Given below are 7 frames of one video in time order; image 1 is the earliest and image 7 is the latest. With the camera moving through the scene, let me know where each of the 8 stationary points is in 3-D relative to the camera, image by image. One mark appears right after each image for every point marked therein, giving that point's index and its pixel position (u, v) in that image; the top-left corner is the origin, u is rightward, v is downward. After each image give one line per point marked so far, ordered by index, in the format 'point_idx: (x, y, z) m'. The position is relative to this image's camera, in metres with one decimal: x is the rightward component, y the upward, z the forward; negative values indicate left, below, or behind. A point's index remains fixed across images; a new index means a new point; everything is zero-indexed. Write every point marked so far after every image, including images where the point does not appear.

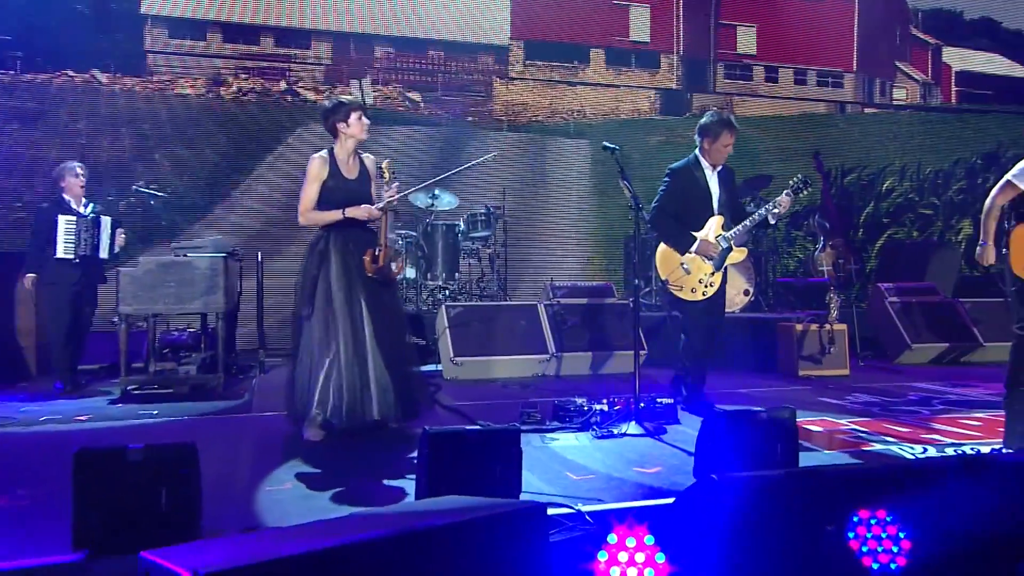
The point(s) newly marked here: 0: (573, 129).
0: (+0.7, +1.7, +9.8) m
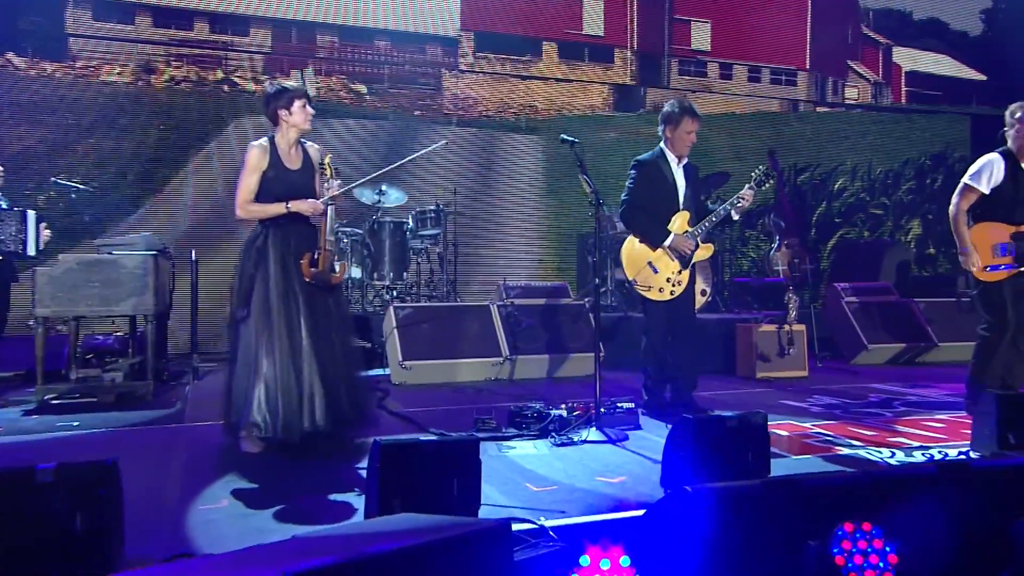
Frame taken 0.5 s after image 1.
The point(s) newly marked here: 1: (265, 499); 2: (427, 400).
0: (+0.1, +1.7, +9.5) m
1: (-1.1, -0.9, +3.8) m
2: (-0.6, -0.8, +6.8) m
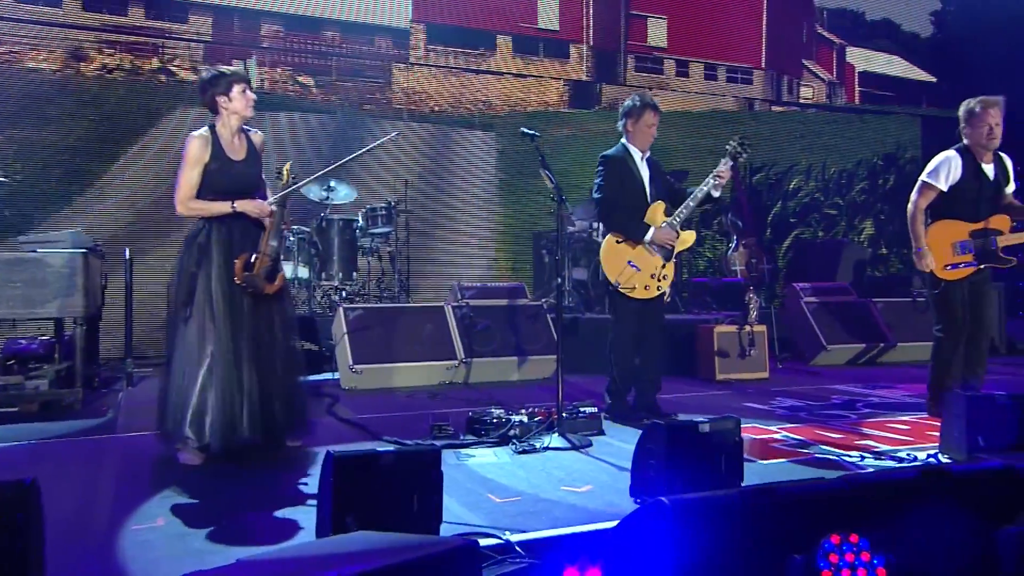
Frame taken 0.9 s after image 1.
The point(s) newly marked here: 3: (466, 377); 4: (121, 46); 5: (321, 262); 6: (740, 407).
0: (-0.4, +1.7, +9.3) m
1: (-1.2, -0.9, +3.5) m
2: (-0.9, -0.8, +6.5) m
3: (-0.4, -0.7, +7.2) m
4: (-3.4, +2.1, +8.0) m
5: (-1.7, +0.2, +8.0) m
6: (+1.5, -0.8, +6.1) m
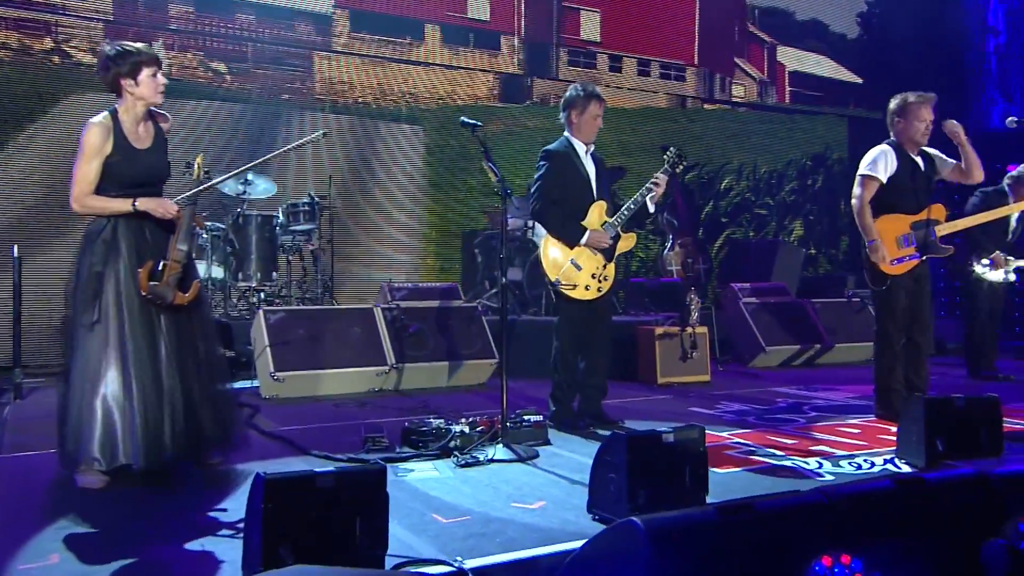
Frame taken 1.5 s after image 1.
0: (-1.1, +1.7, +8.8) m
1: (-1.3, -0.9, +3.0) m
2: (-1.4, -0.8, +6.0) m
3: (-0.9, -0.7, +6.8) m
4: (-4.0, +2.1, +7.3) m
5: (-2.2, +0.2, +7.5) m
6: (+1.1, -0.8, +5.8) m
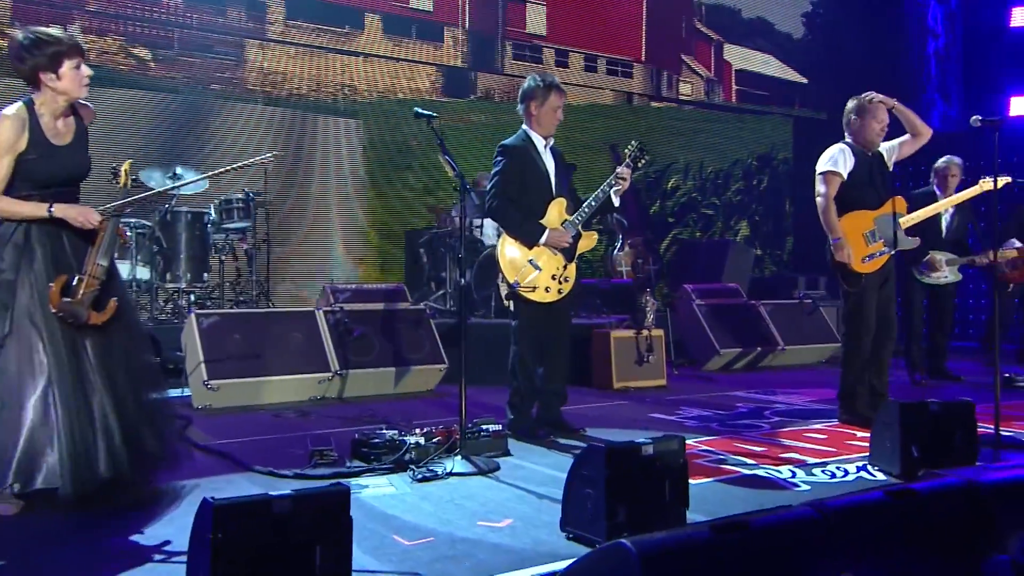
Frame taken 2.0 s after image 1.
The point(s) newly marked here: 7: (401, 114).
0: (-1.6, +1.7, +8.4) m
1: (-1.4, -0.9, +2.6) m
2: (-1.7, -0.9, +5.6) m
3: (-1.2, -0.7, +6.4) m
4: (-4.4, +2.1, +6.6) m
5: (-2.7, +0.2, +7.0) m
6: (+0.8, -0.8, +5.6) m
7: (-1.1, +1.7, +8.7) m
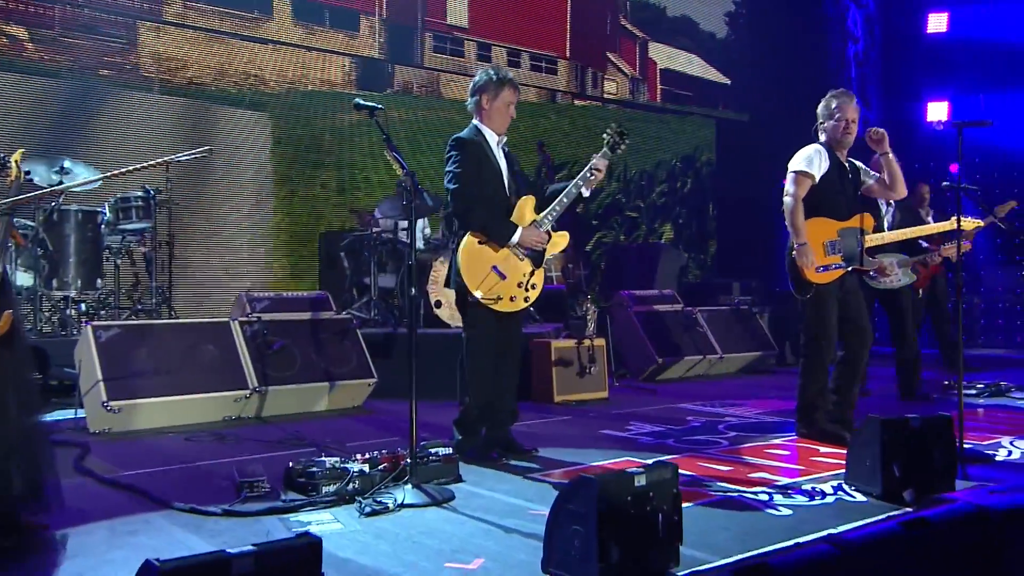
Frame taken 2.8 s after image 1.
0: (-2.3, +1.6, +7.8) m
1: (-1.3, -0.9, +2.0) m
2: (-2.0, -0.9, +5.0) m
3: (-1.6, -0.8, +5.8) m
4: (-4.8, +2.0, +5.6) m
5: (-3.1, +0.1, +6.2) m
6: (+0.5, -0.9, +5.3) m
7: (-1.8, +1.6, +8.1) m
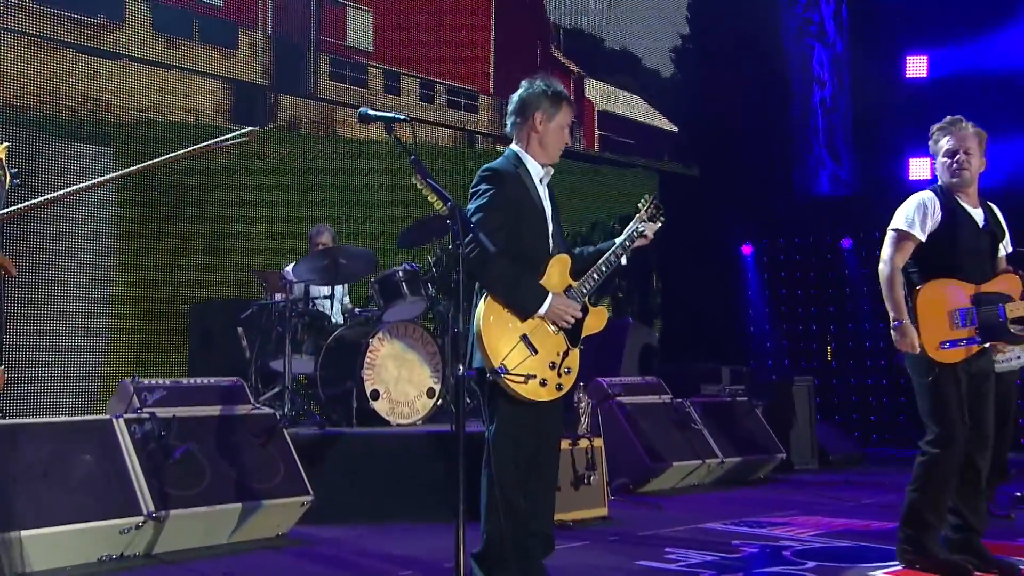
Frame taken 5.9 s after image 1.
0: (-2.7, +1.1, +6.1) m
1: (-0.4, -1.0, +0.5) m
2: (-1.8, -1.2, +3.2) m
3: (-1.6, -1.2, +4.1) m
4: (-4.6, +1.8, +3.4) m
5: (-3.2, -0.2, +4.2) m
6: (+0.5, -1.3, +4.1) m
7: (-2.3, +1.0, +6.5) m
